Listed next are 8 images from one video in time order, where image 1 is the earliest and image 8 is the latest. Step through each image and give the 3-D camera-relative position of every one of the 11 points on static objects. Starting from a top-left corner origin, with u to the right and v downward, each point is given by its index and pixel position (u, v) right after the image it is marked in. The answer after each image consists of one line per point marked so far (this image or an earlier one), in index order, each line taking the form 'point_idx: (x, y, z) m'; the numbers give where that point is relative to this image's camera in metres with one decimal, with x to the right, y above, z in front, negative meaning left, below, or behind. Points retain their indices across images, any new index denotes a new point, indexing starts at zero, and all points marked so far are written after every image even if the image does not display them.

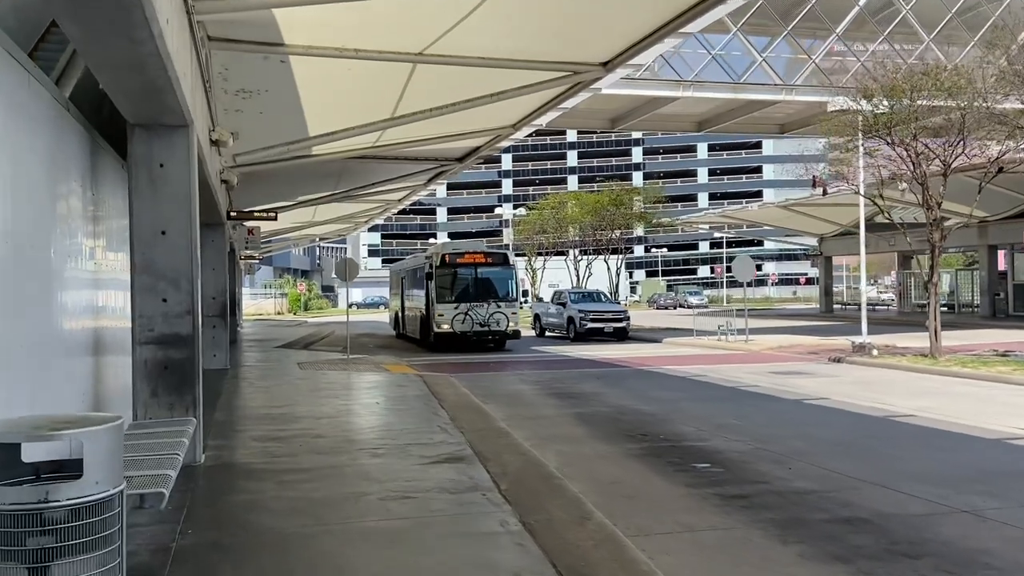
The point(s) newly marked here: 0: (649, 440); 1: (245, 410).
0: (+1.6, -1.8, +9.7) m
1: (-3.8, -1.7, +11.5) m
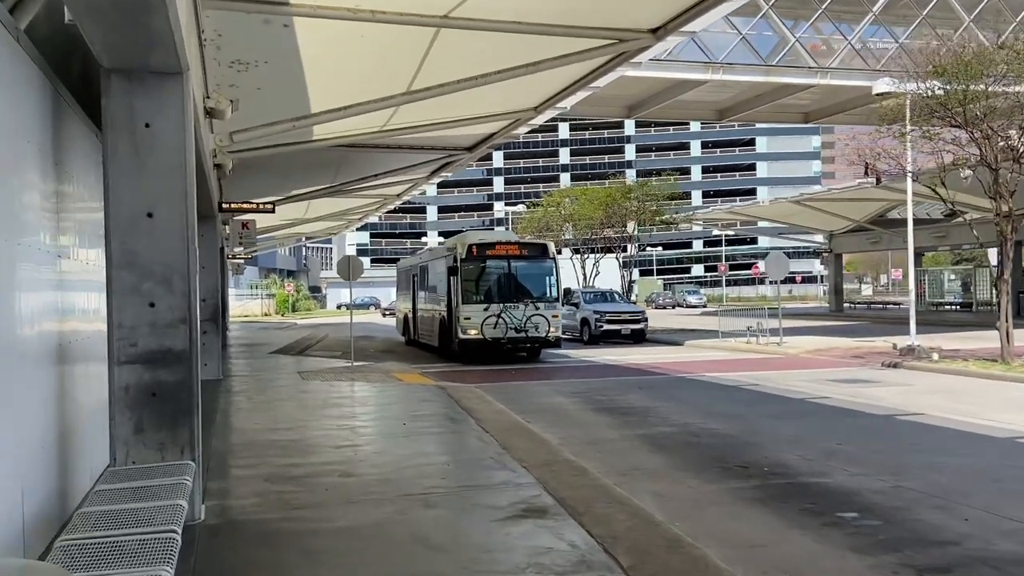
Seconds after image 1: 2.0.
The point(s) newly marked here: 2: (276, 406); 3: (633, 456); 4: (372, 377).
0: (+2.3, -1.8, +7.9) m
1: (-3.1, -1.7, +9.6) m
2: (-3.4, -1.7, +12.0) m
3: (+1.2, -1.8, +8.5) m
4: (-2.8, -1.7, +16.1) m
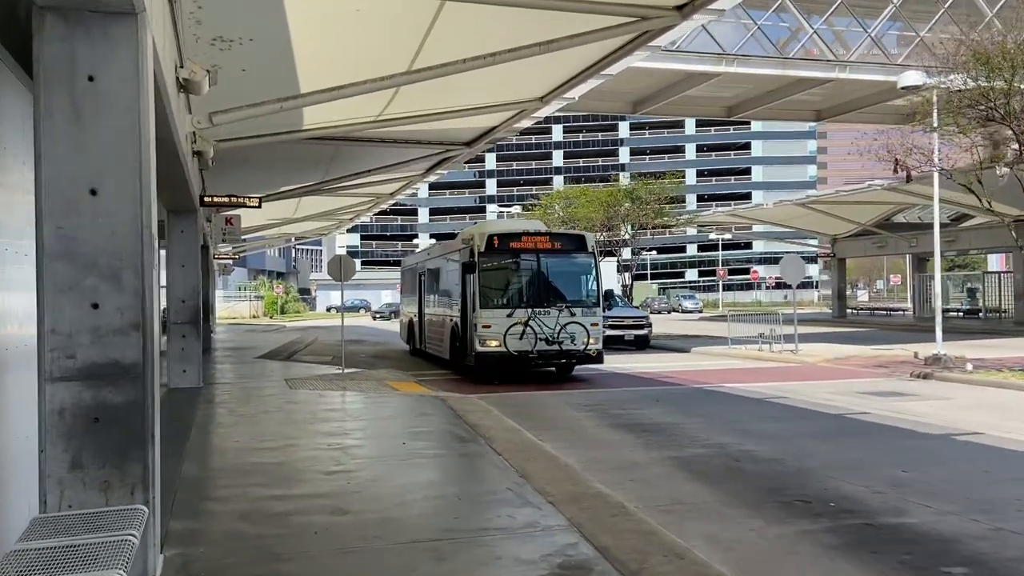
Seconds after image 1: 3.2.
0: (+2.5, -1.8, +6.7) m
1: (-2.9, -1.7, +8.3) m
2: (-3.3, -1.7, +10.7) m
3: (+1.4, -1.8, +7.3) m
4: (-2.7, -1.8, +14.9) m
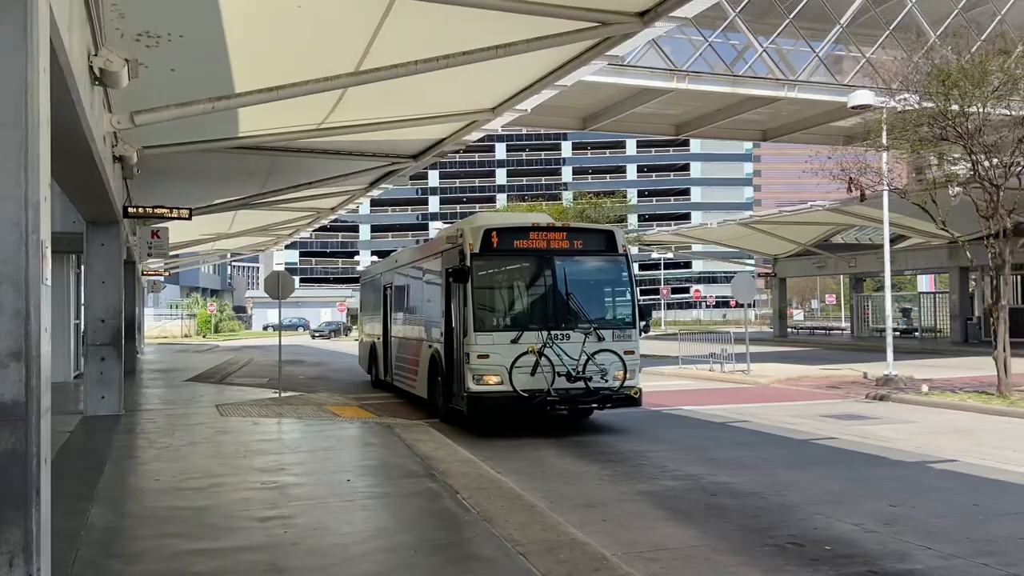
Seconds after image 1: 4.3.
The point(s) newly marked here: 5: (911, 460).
0: (+2.2, -1.9, +6.1) m
1: (-3.3, -1.9, +7.3) m
2: (-3.8, -2.0, +9.7) m
3: (+1.1, -1.9, +6.6) m
4: (-3.5, -2.1, +13.8) m
5: (+4.7, -2.0, +9.7) m
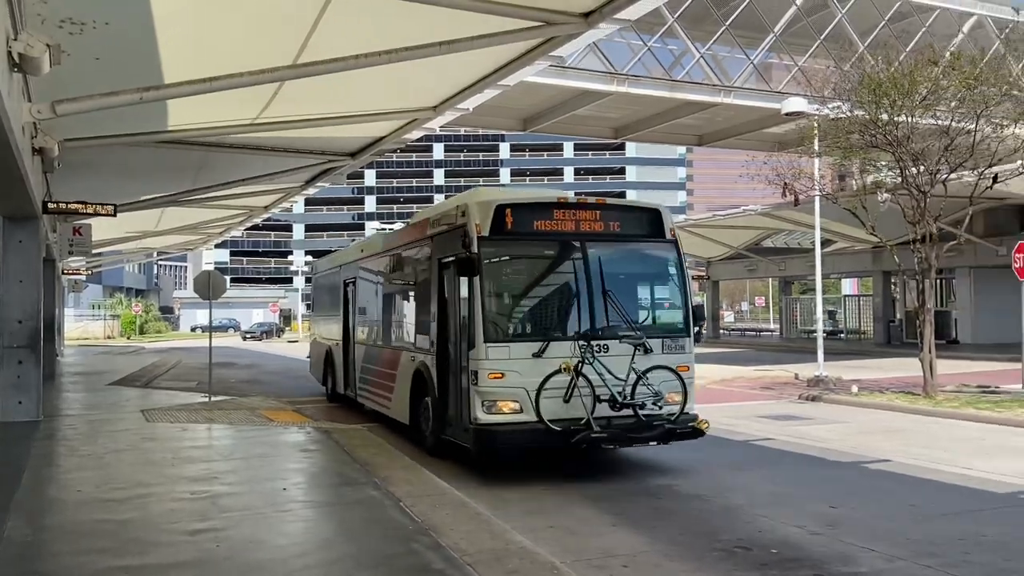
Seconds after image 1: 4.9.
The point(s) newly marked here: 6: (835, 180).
0: (+1.8, -2.0, +6.0) m
1: (-3.8, -1.9, +6.9) m
2: (-4.5, -2.0, +9.2) m
3: (+0.7, -2.0, +6.5) m
4: (-4.5, -2.1, +13.4) m
5: (+4.0, -2.1, +9.9) m
6: (+7.3, +2.4, +18.5) m
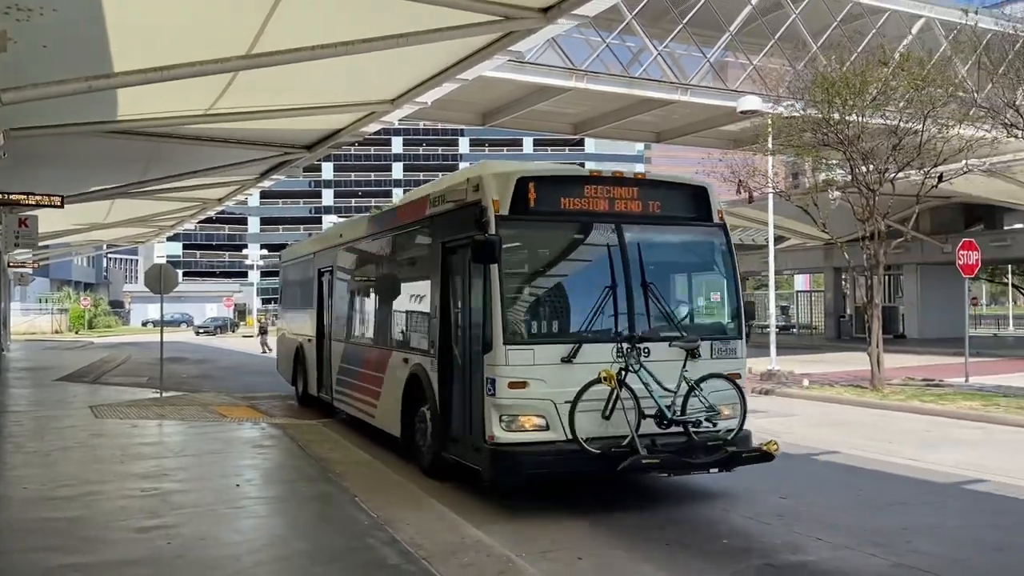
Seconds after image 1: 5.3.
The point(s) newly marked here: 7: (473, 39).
0: (+1.5, -1.9, +6.2) m
1: (-4.1, -1.8, +6.7) m
2: (-5.0, -1.9, +9.0) m
3: (+0.3, -1.9, +6.6) m
4: (-5.2, -2.0, +13.1) m
5: (+3.5, -2.0, +10.1) m
6: (+6.3, +2.5, +18.9) m
7: (-0.5, +3.4, +11.4) m
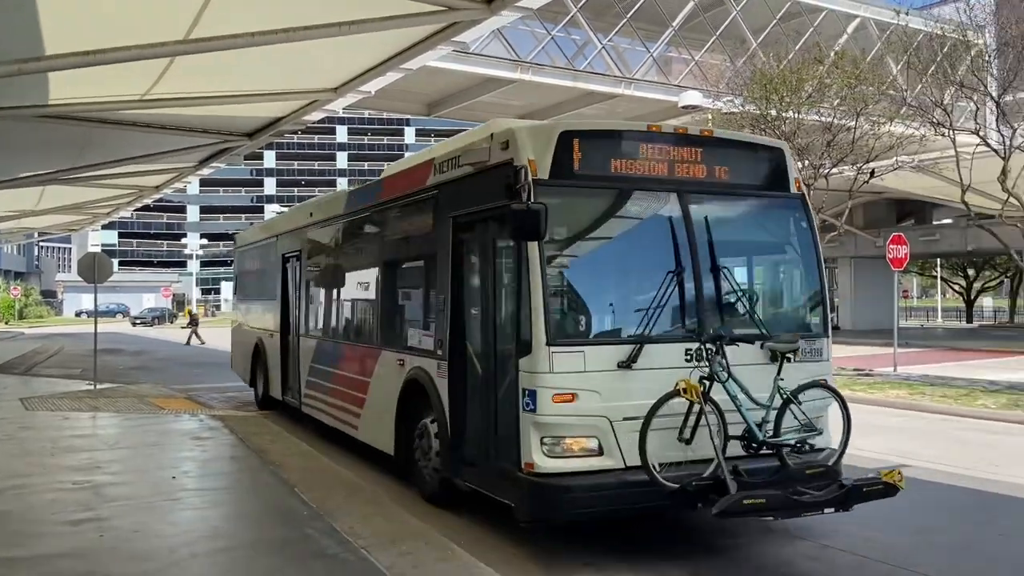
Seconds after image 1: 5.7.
0: (+1.0, -1.9, +6.3) m
1: (-4.6, -1.7, +6.5) m
2: (-5.6, -1.8, +8.7) m
3: (-0.2, -1.8, +6.6) m
4: (-6.1, -1.8, +12.9) m
5: (+2.8, -1.9, +10.4) m
6: (+5.1, +2.7, +19.3) m
7: (-1.3, +3.5, +11.3) m
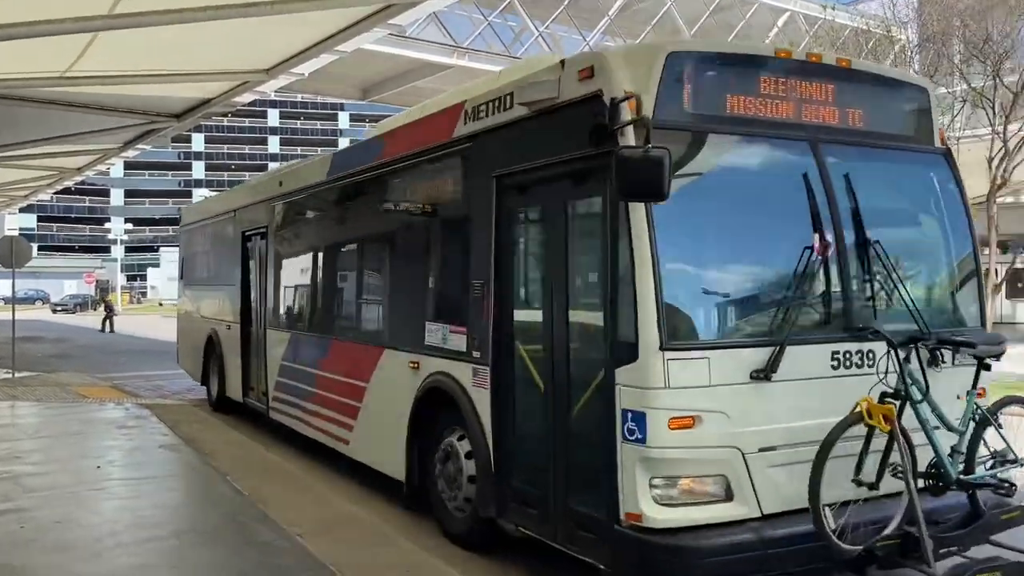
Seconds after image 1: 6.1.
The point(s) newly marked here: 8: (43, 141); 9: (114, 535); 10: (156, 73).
0: (+0.5, -1.7, +6.4) m
1: (-5.1, -1.6, +6.1) m
2: (-6.3, -1.6, +8.3) m
3: (-0.7, -1.7, +6.7) m
4: (-7.1, -1.6, +12.4) m
5: (+2.0, -1.7, +10.6) m
6: (+3.6, +3.0, +19.6) m
7: (-2.2, +3.7, +11.1) m
8: (-10.7, +3.4, +18.8) m
9: (-2.6, -1.6, +5.3) m
10: (-6.3, +3.4, +13.0) m
